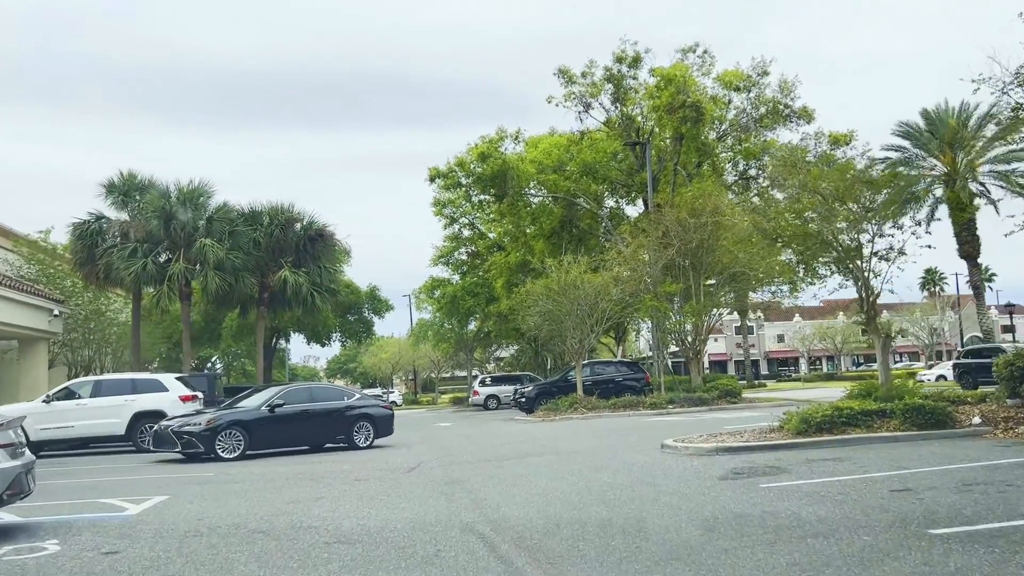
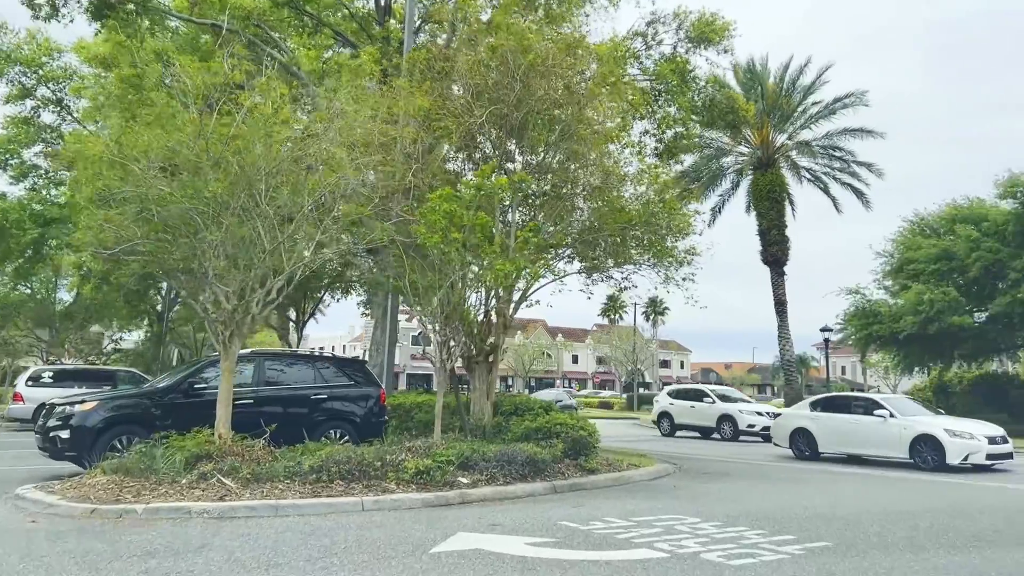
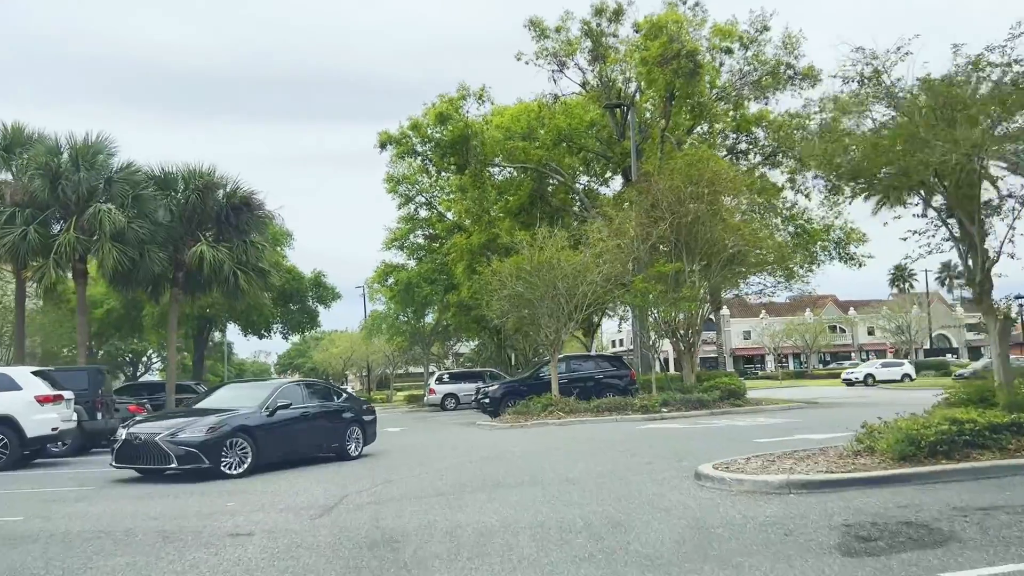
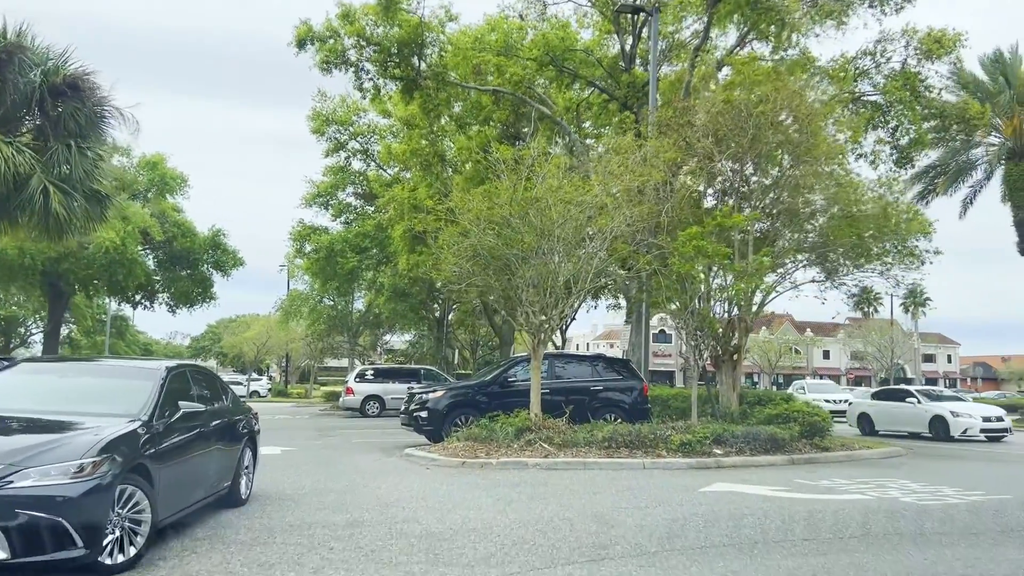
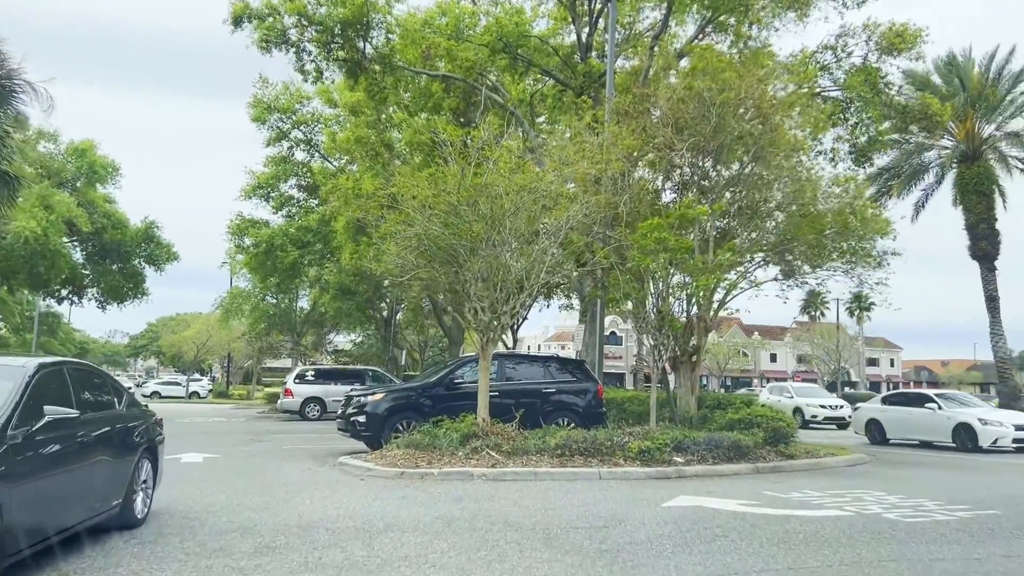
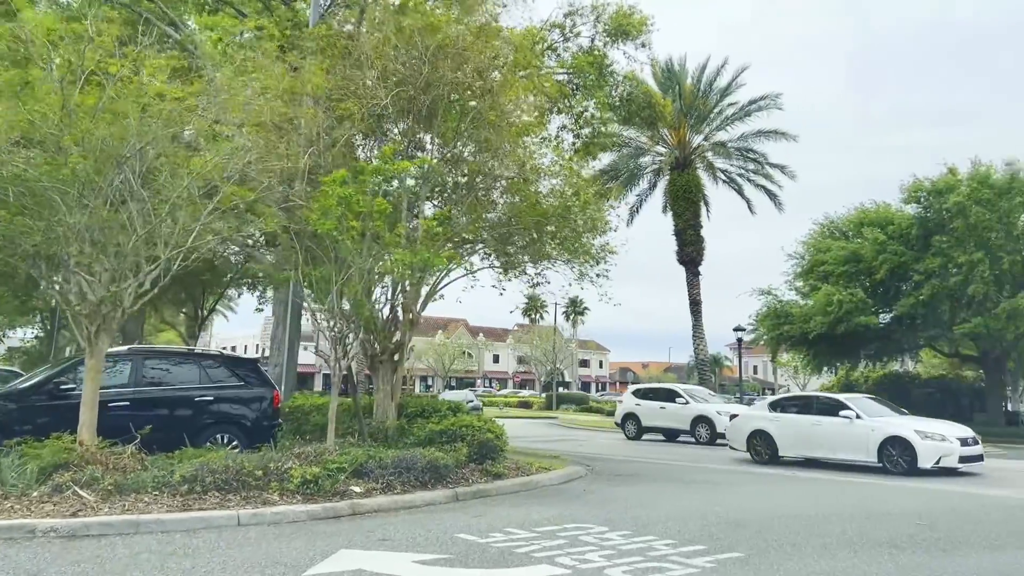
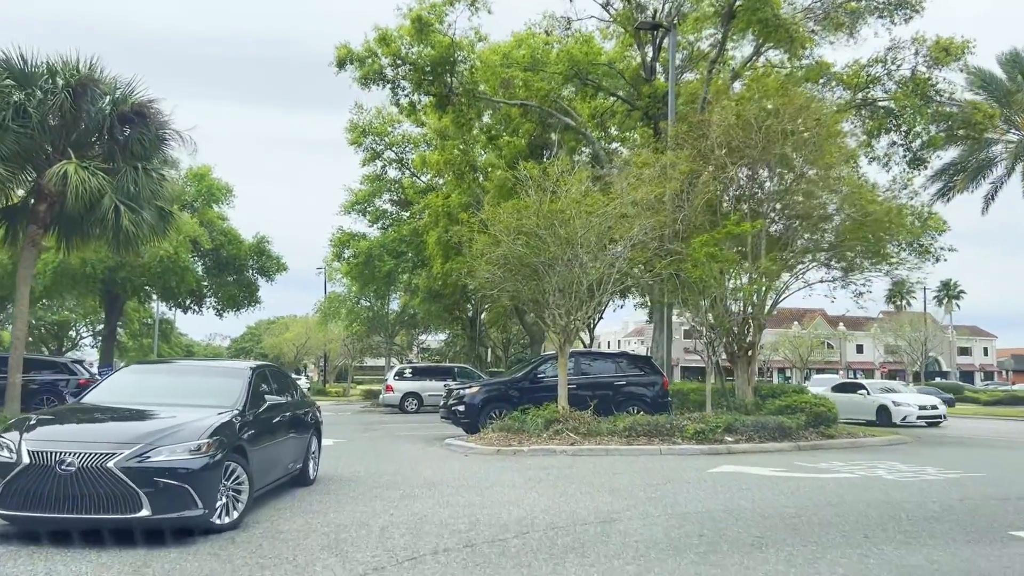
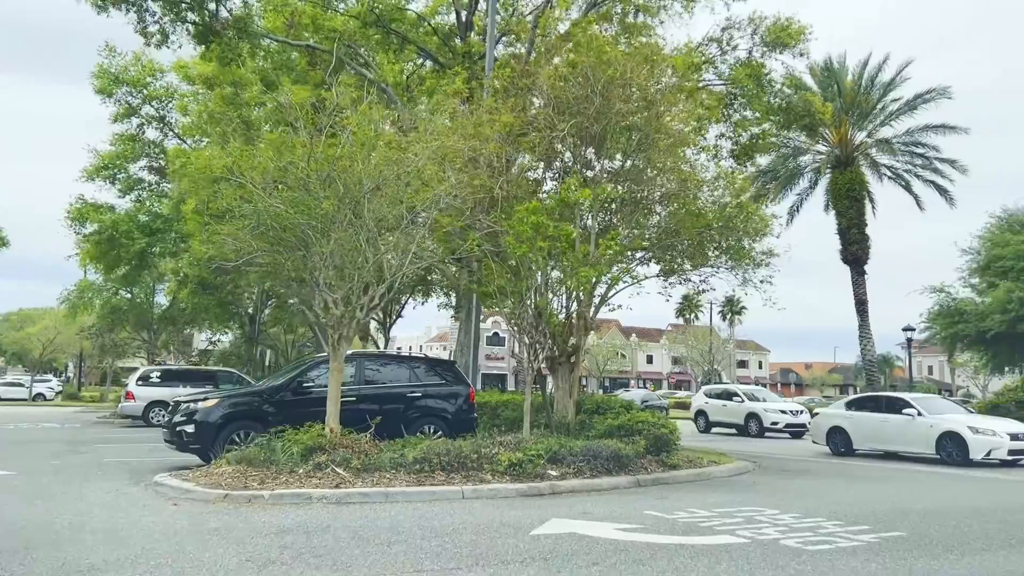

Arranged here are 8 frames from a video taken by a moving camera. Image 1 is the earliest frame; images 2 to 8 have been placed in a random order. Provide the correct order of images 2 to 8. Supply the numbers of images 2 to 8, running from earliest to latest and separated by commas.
3, 7, 4, 5, 8, 2, 6
